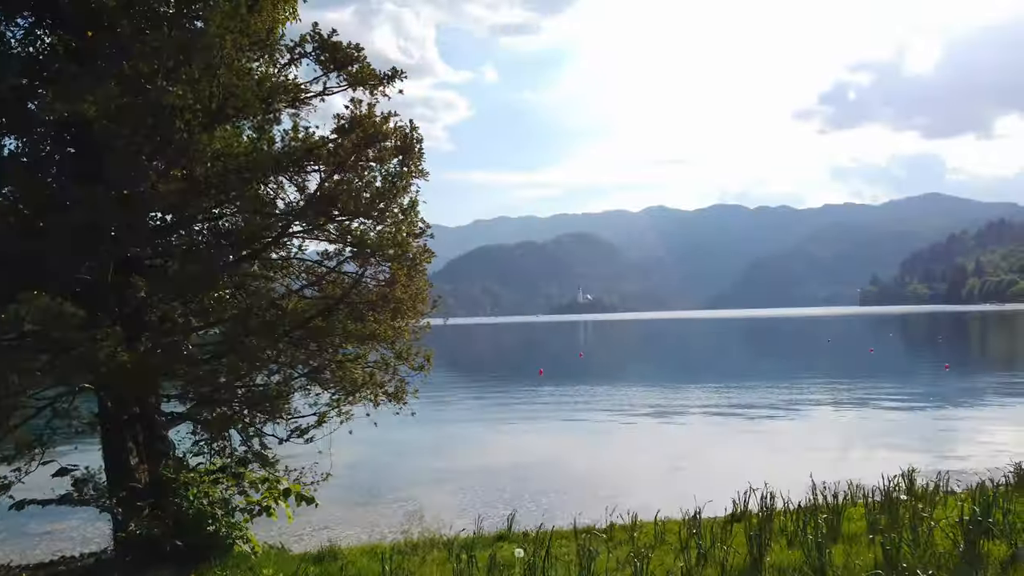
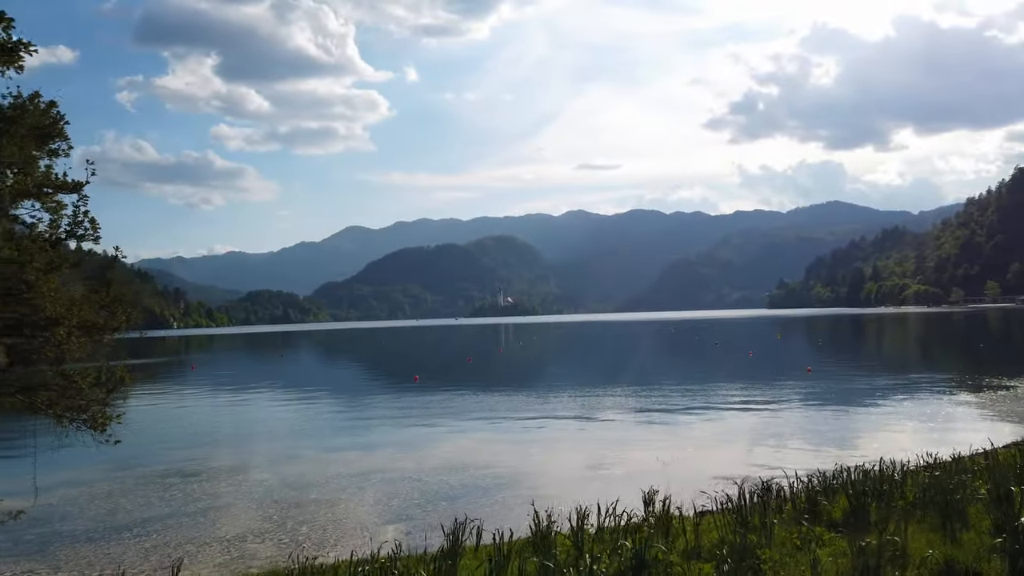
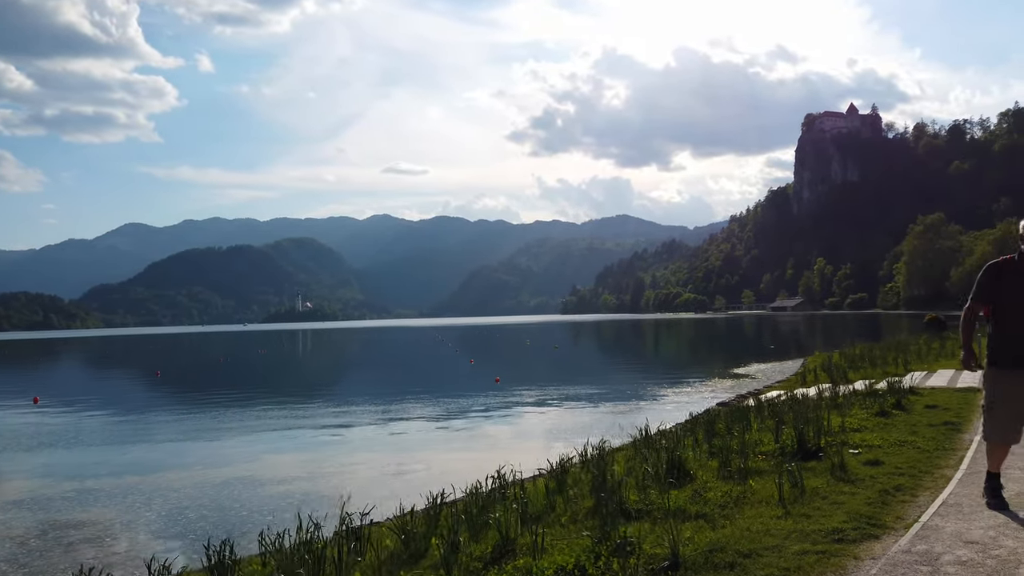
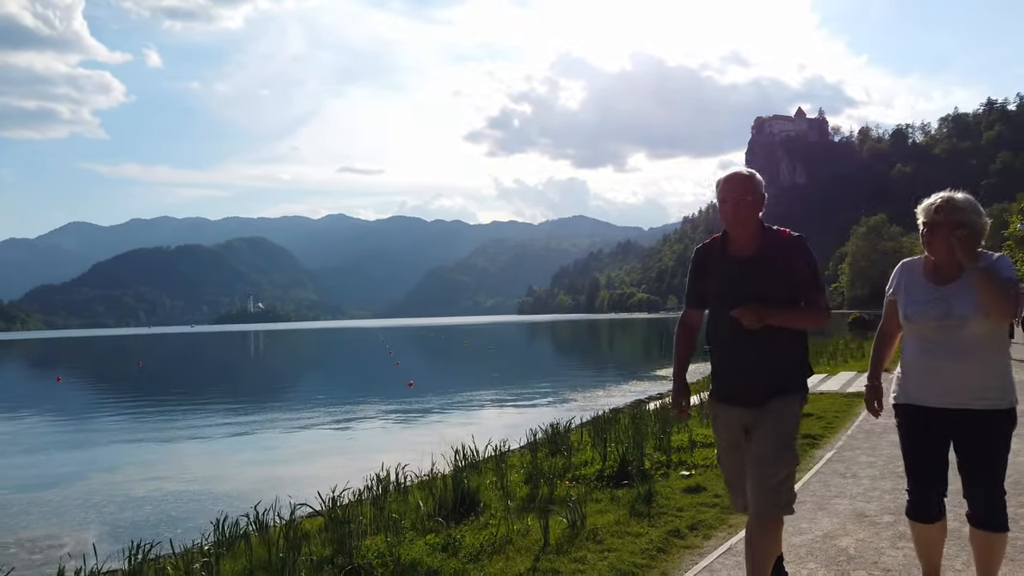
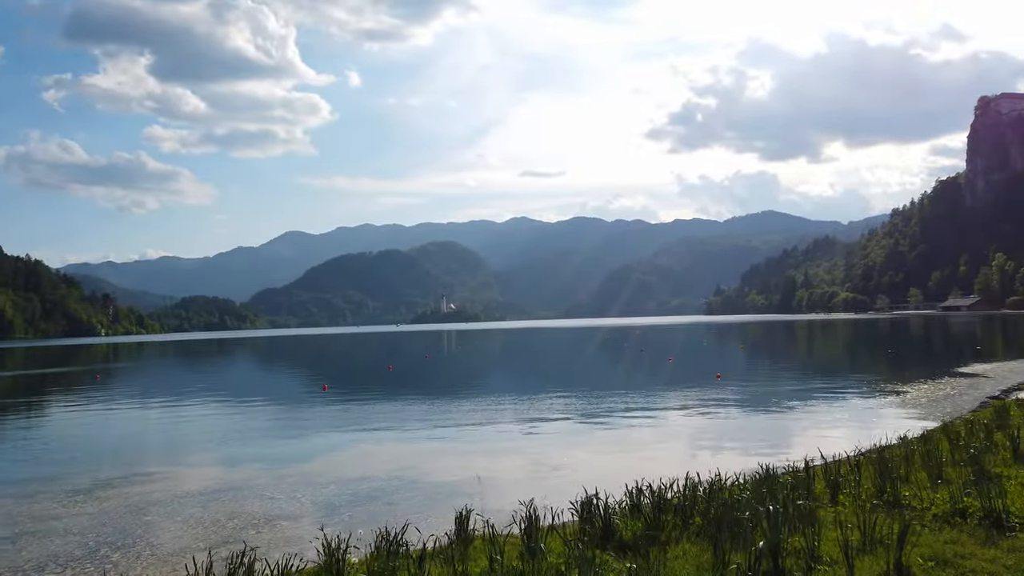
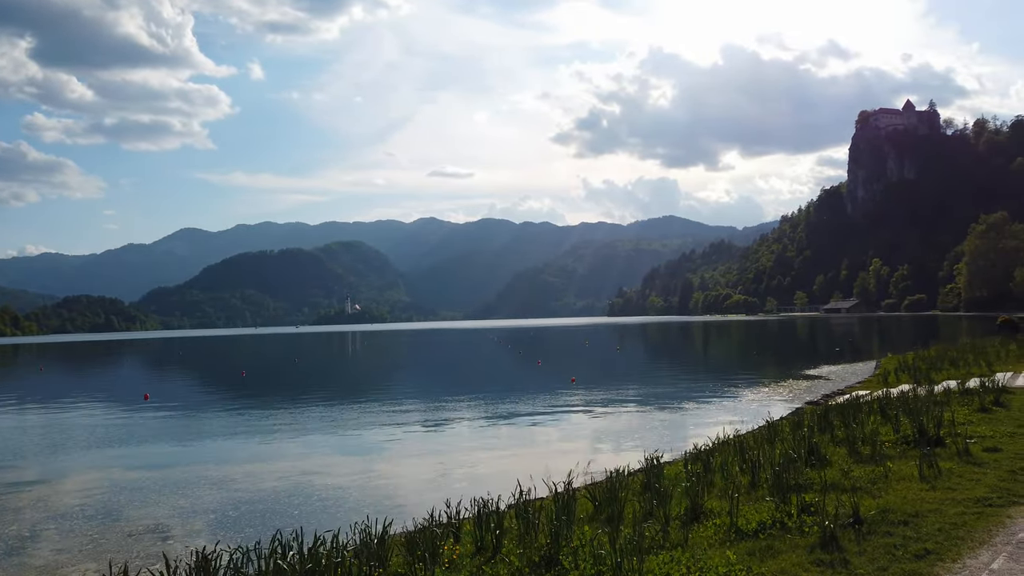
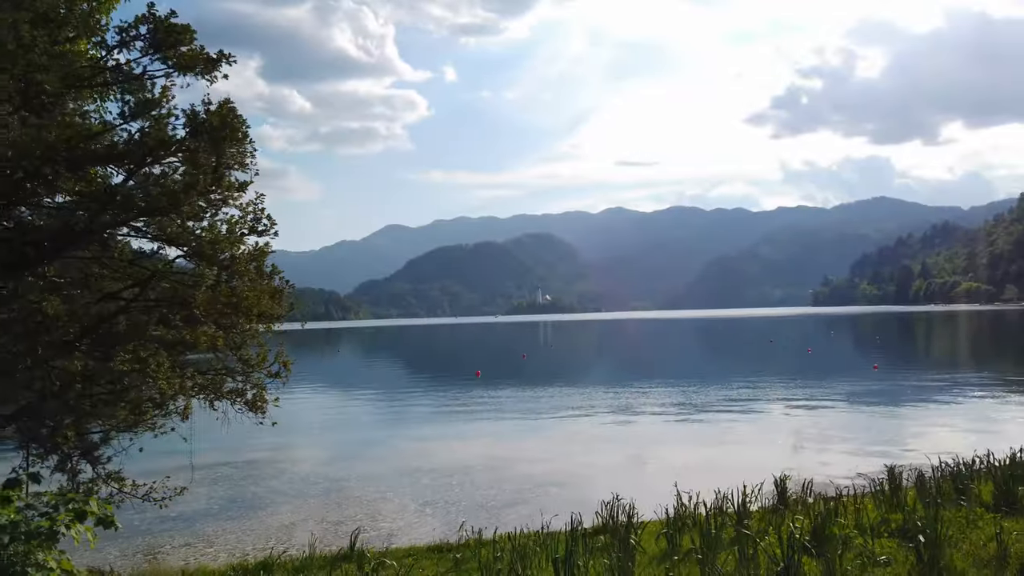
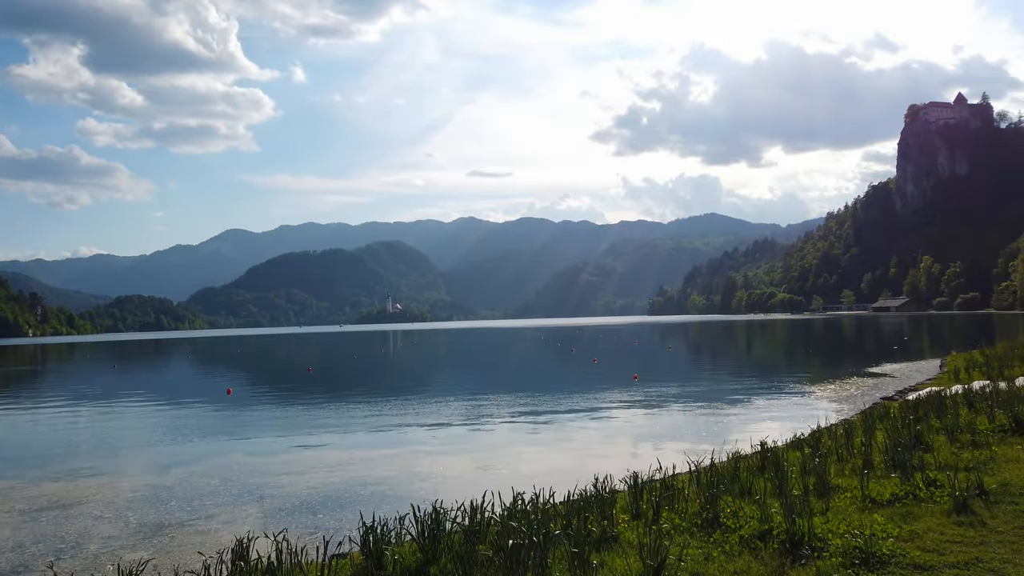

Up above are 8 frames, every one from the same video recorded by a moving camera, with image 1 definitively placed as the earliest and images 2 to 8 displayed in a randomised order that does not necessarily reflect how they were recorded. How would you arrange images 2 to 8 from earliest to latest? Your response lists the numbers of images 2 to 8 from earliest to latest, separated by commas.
7, 2, 5, 8, 6, 3, 4
